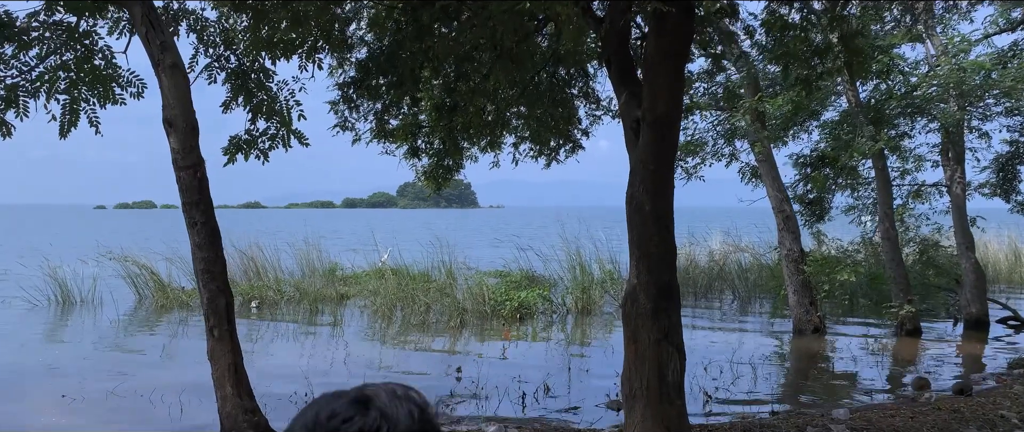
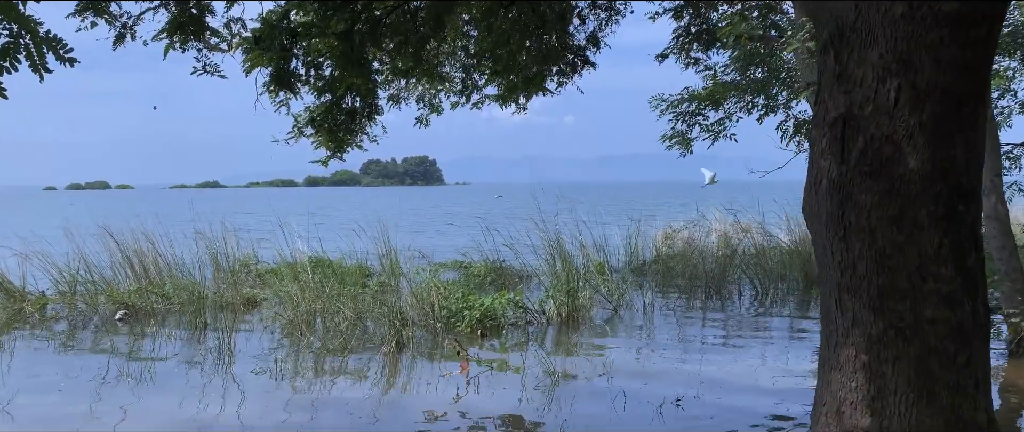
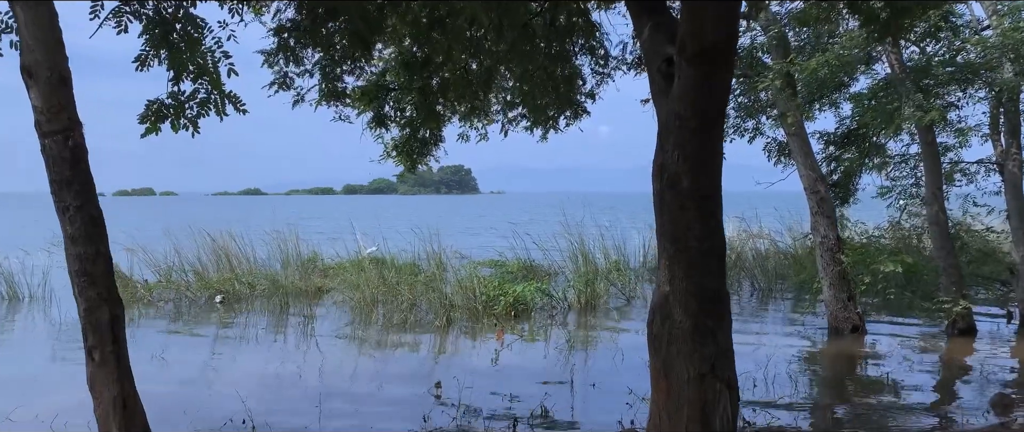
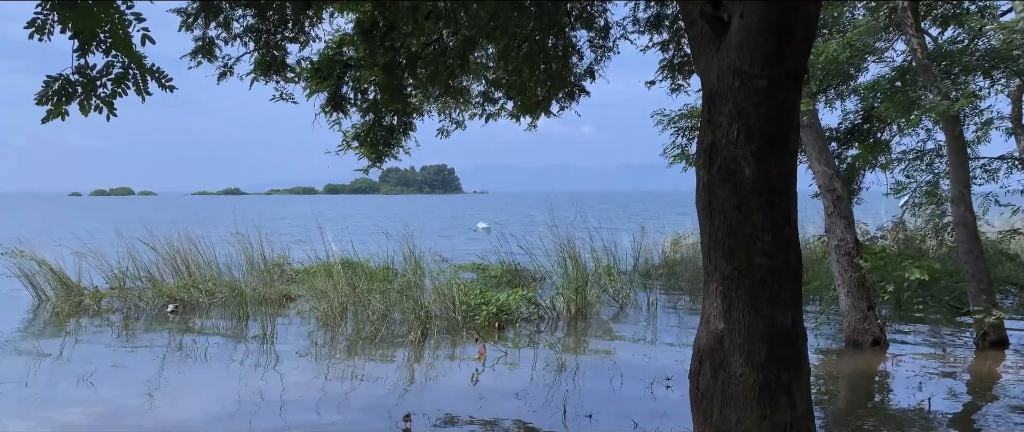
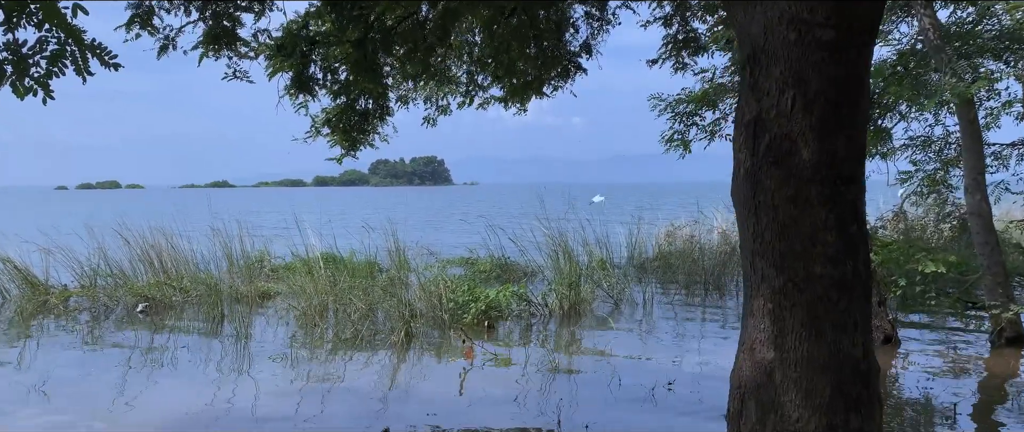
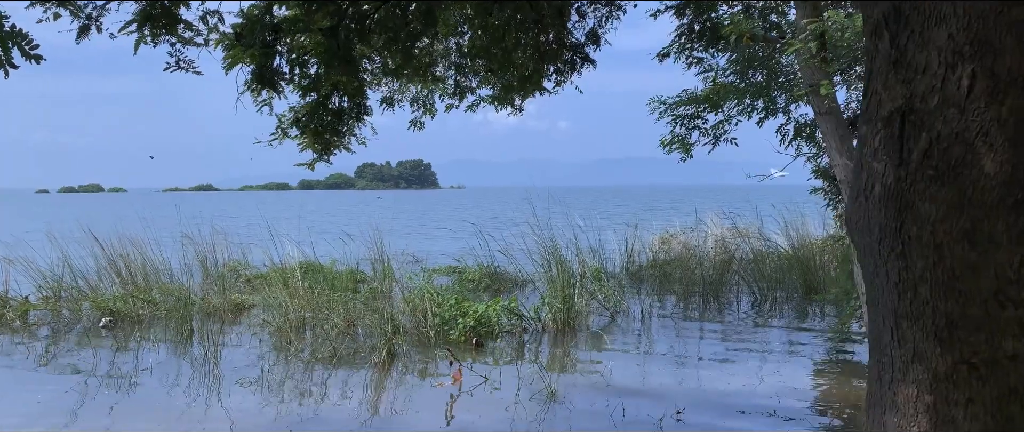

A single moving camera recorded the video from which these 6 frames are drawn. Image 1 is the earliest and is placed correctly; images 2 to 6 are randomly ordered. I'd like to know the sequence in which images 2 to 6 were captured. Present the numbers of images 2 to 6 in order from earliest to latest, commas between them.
3, 4, 5, 2, 6
